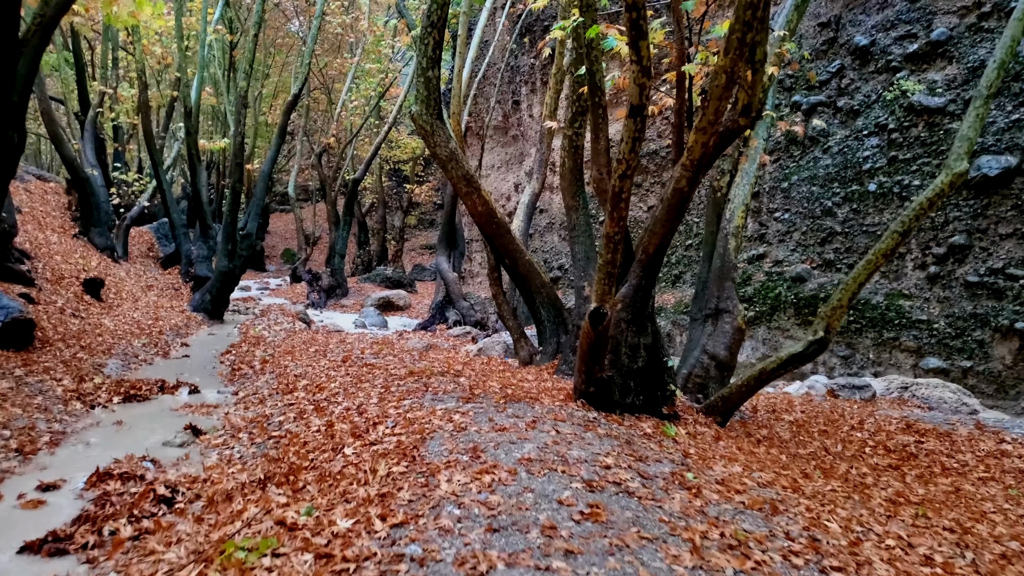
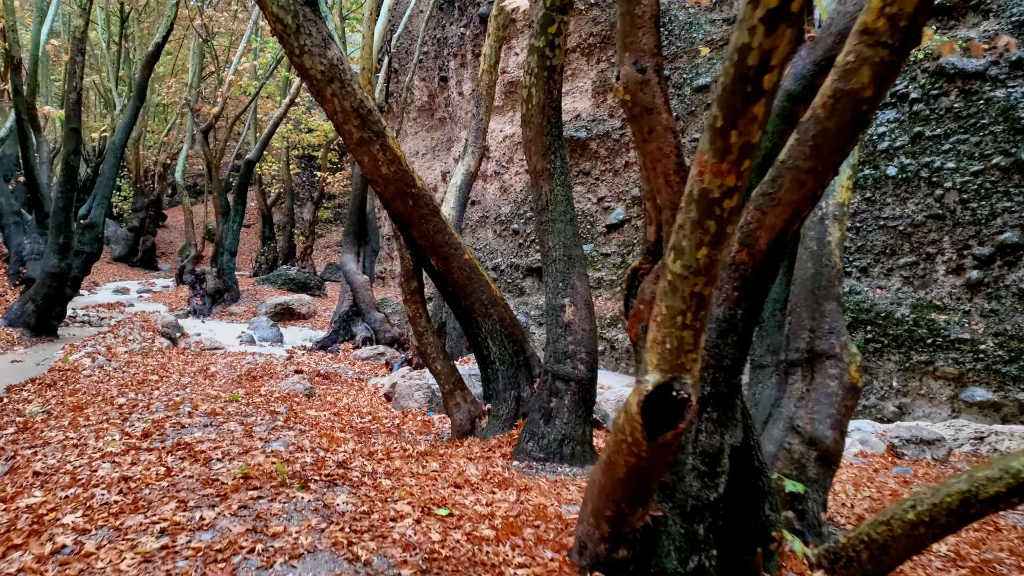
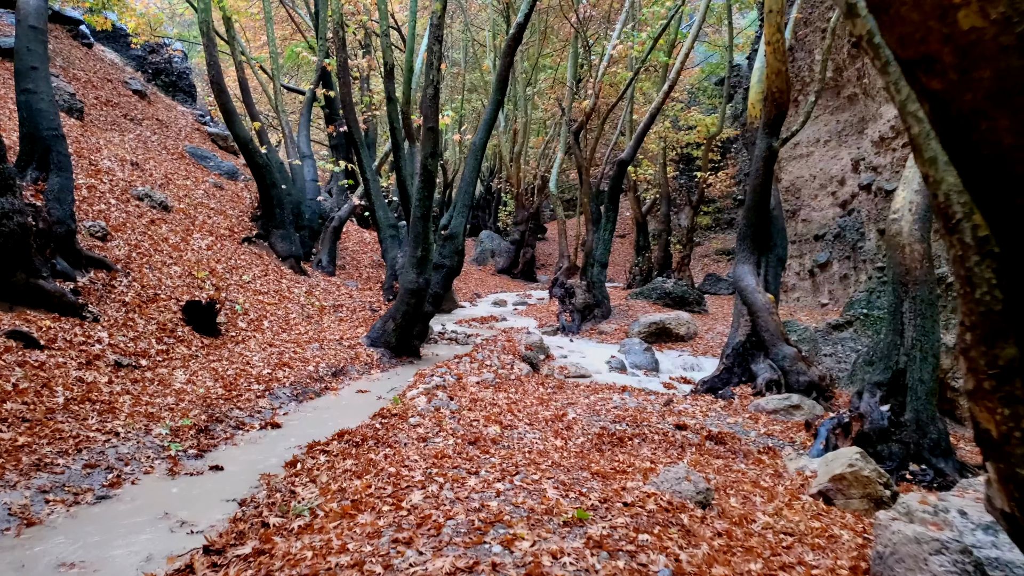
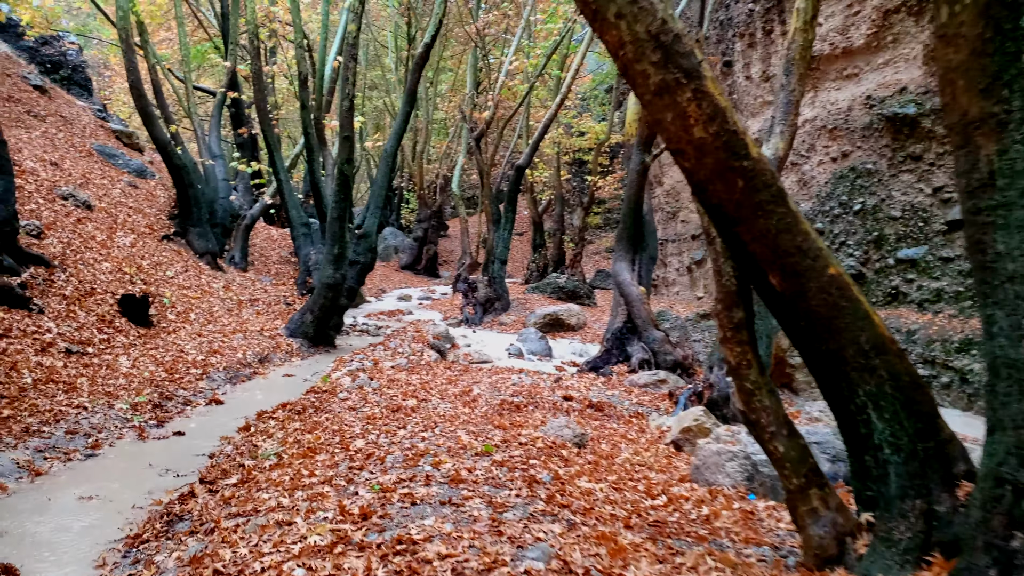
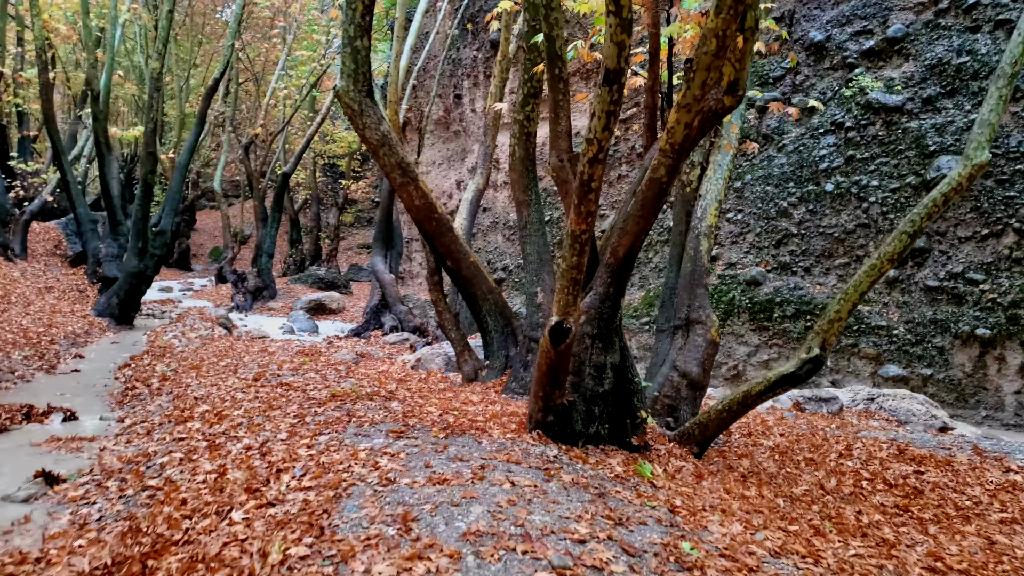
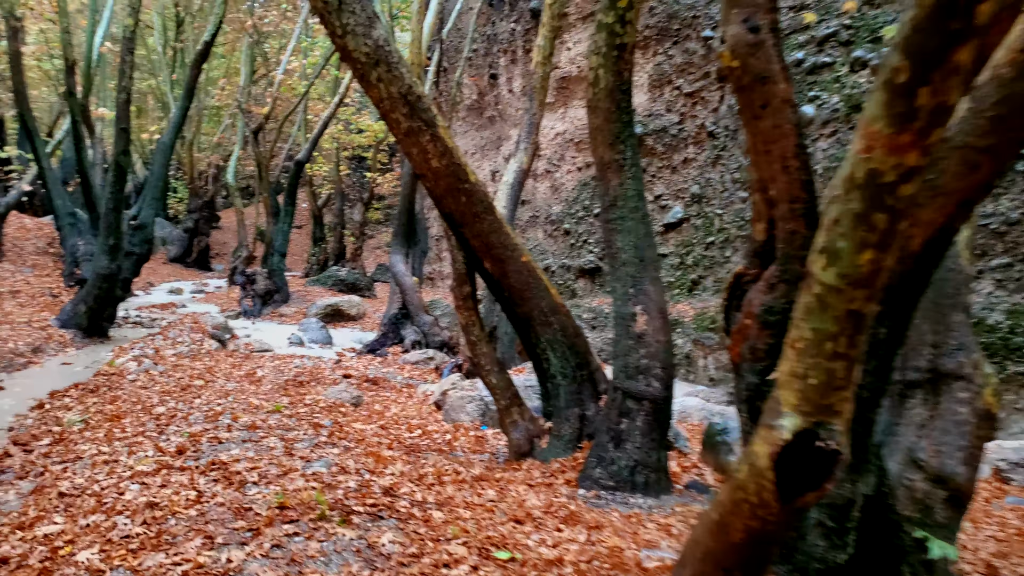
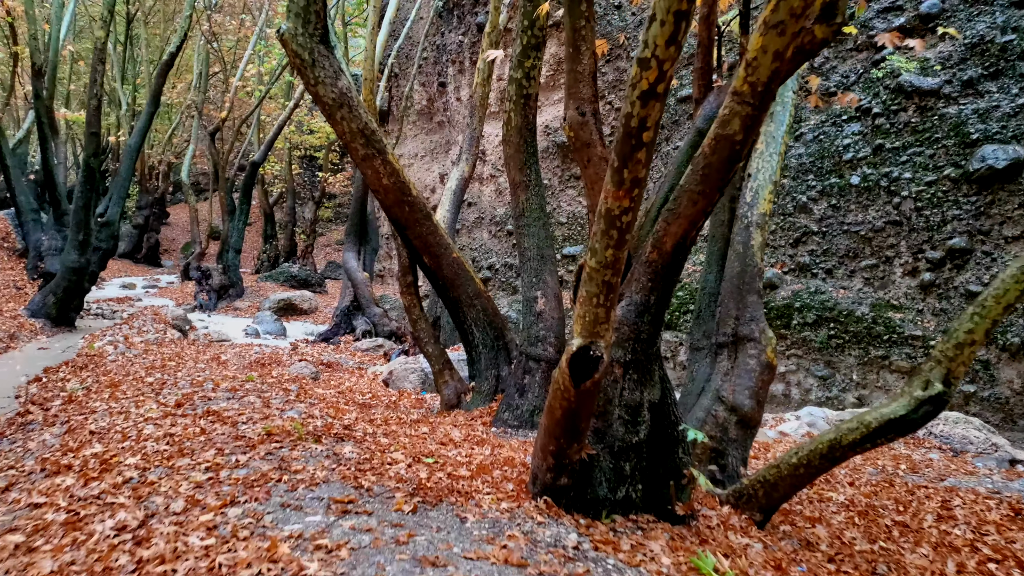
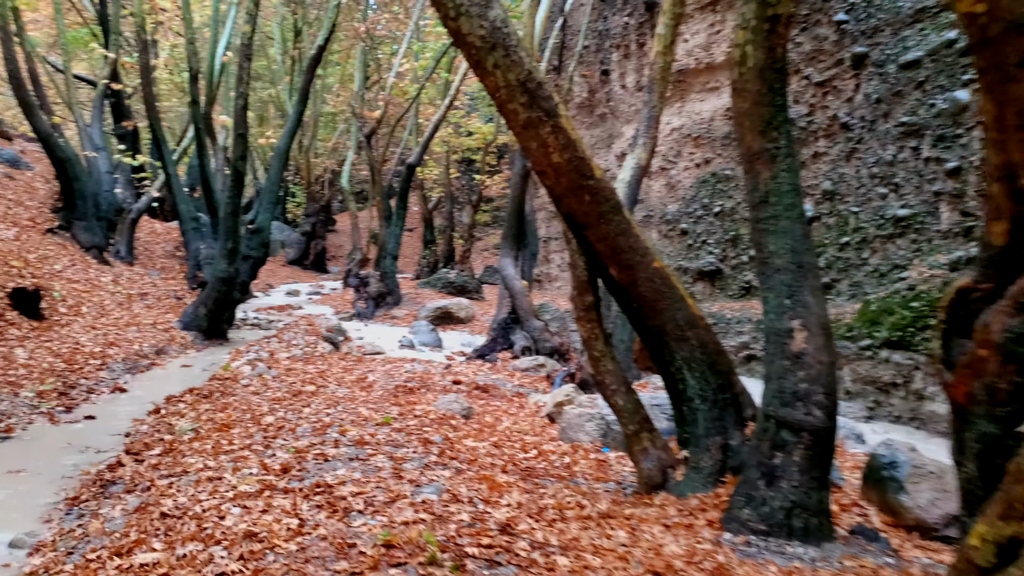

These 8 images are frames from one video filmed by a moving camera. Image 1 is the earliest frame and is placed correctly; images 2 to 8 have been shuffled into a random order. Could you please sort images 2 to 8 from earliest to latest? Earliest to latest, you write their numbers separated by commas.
5, 7, 2, 6, 8, 4, 3
